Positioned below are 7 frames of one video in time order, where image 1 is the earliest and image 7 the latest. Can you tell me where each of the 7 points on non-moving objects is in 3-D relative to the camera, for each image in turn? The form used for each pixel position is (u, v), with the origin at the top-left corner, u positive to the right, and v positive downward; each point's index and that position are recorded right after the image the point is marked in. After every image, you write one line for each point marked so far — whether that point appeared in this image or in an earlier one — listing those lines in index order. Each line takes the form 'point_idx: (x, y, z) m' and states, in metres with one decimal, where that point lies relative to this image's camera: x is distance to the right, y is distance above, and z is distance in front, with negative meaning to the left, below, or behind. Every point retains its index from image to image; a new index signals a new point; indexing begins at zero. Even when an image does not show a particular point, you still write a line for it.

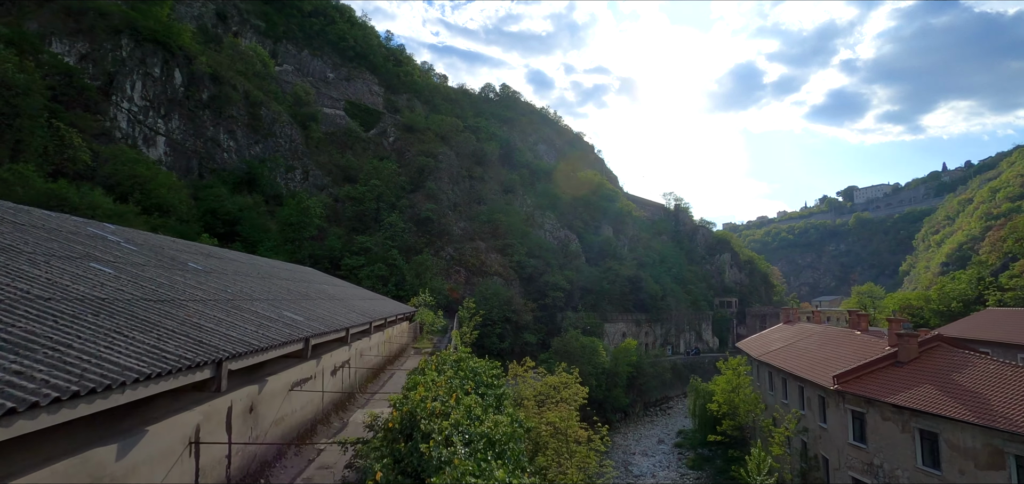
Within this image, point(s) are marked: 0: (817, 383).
0: (+9.4, -4.3, +16.7) m
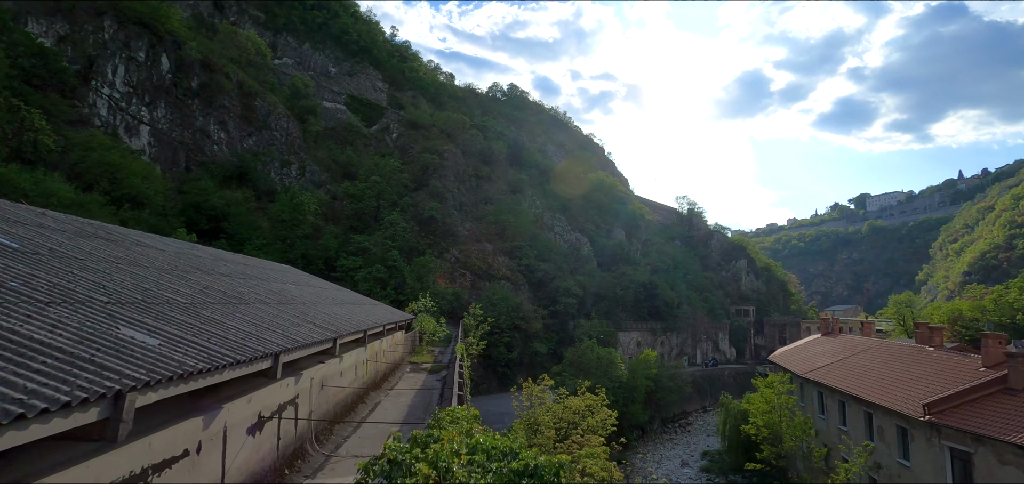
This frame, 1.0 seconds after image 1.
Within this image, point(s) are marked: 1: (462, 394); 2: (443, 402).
0: (+9.8, -4.3, +13.8) m
1: (-1.0, -3.2, +11.6) m
2: (-1.4, -3.3, +11.0) m
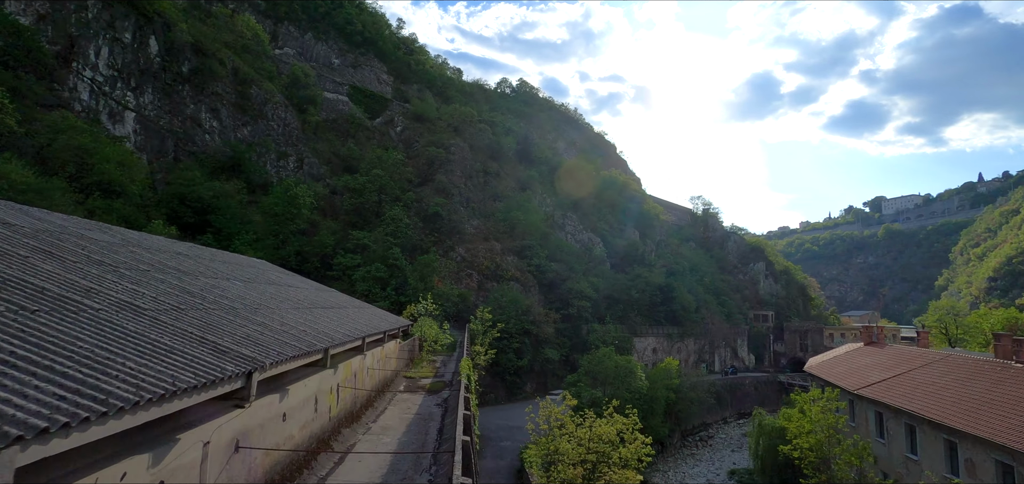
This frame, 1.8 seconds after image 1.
0: (+10.1, -4.2, +11.3) m
1: (-0.7, -3.1, +9.2) m
2: (-1.0, -3.1, +8.6) m
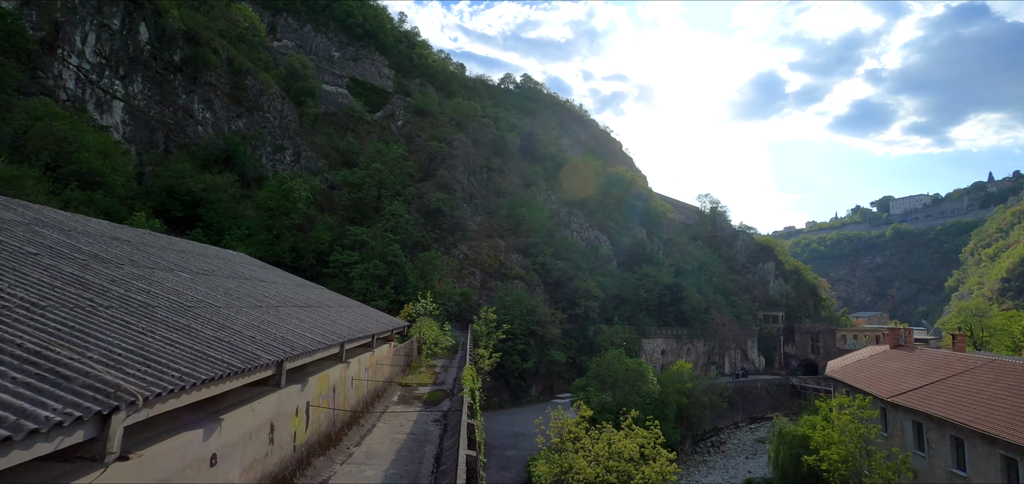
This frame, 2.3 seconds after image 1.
0: (+10.3, -4.0, +9.9) m
1: (-0.5, -2.9, +7.8) m
2: (-0.9, -2.9, +7.2) m
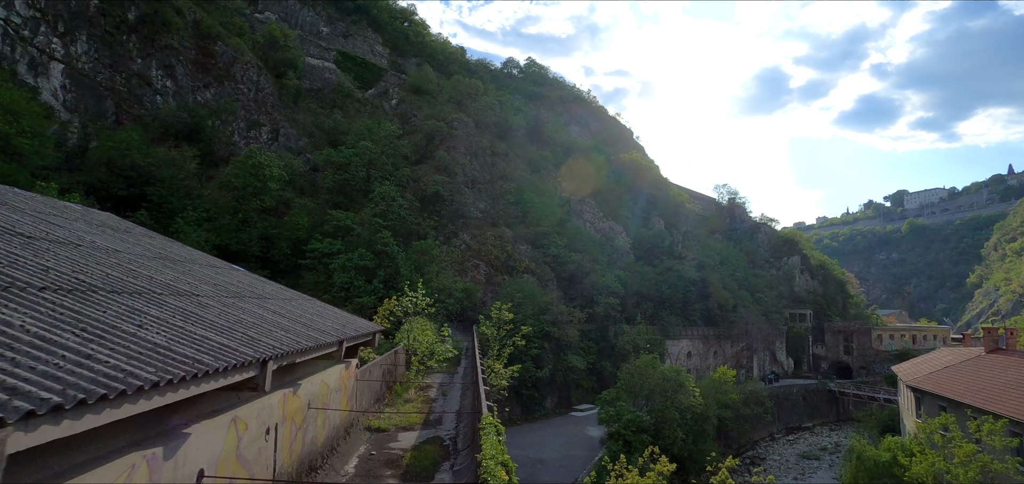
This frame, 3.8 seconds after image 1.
0: (+10.8, -3.4, +5.5) m
1: (0.0, -2.3, +3.4) m
2: (-0.4, -2.3, +2.8) m
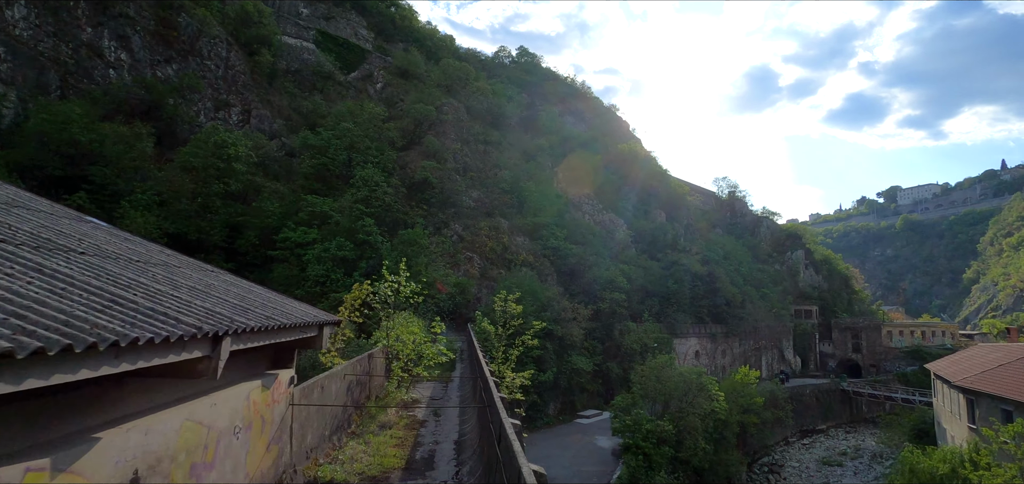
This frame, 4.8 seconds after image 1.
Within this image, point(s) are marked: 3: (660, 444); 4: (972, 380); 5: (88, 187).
0: (+11.1, -2.8, +3.1) m
1: (+0.3, -1.8, +0.8) m
2: (0.0, -1.8, +0.2) m
3: (+4.8, -6.6, +17.9) m
4: (+15.6, -4.6, +18.4) m
5: (-14.1, +1.8, +18.2) m
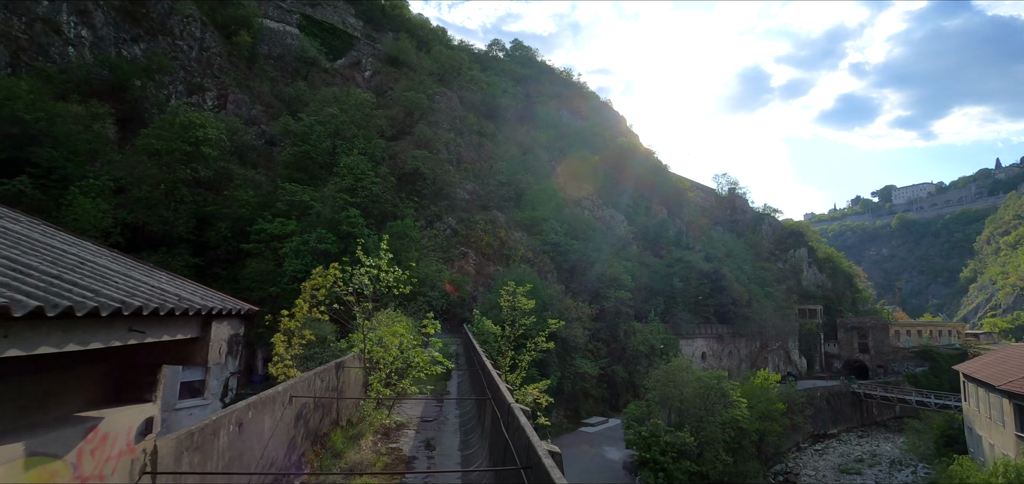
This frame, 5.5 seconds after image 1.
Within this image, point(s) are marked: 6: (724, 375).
0: (+11.3, -2.5, +1.4) m
1: (+0.6, -1.4, -1.1) m
2: (+0.3, -1.5, -1.7) m
3: (+4.9, -6.3, +16.0) m
4: (+15.7, -4.3, +16.7) m
5: (-14.0, +2.1, +16.1) m
6: (+7.2, -4.6, +19.0) m
